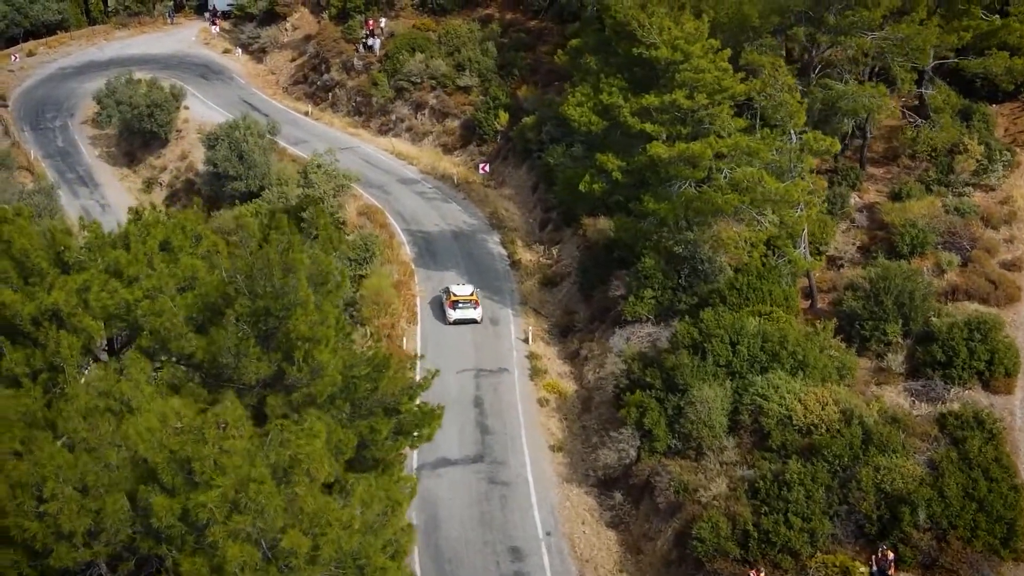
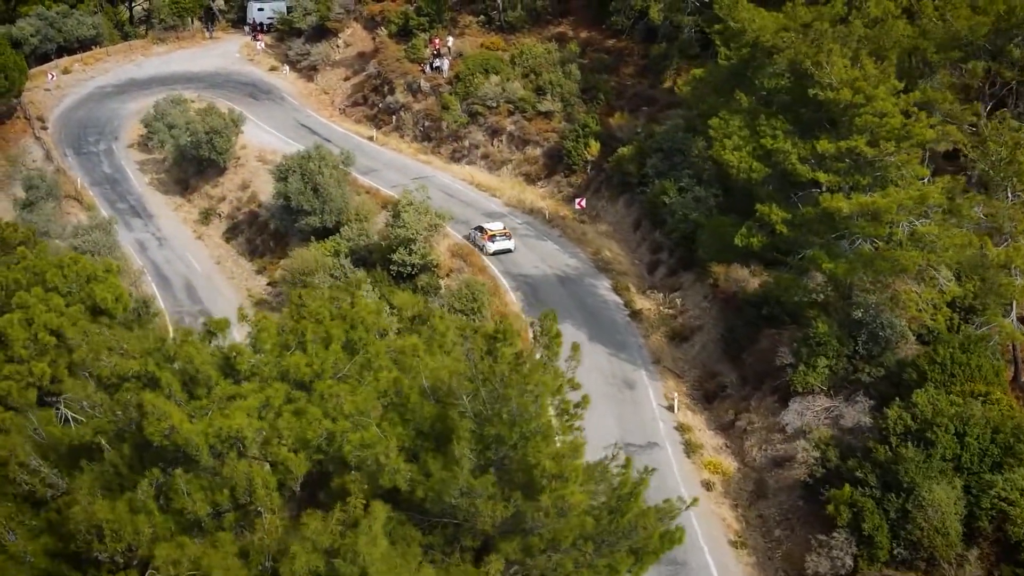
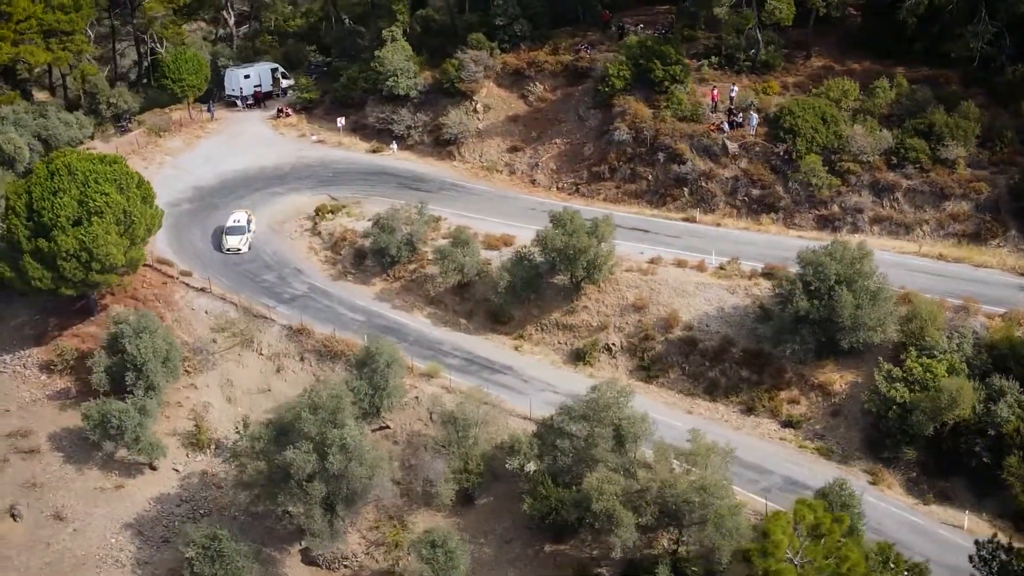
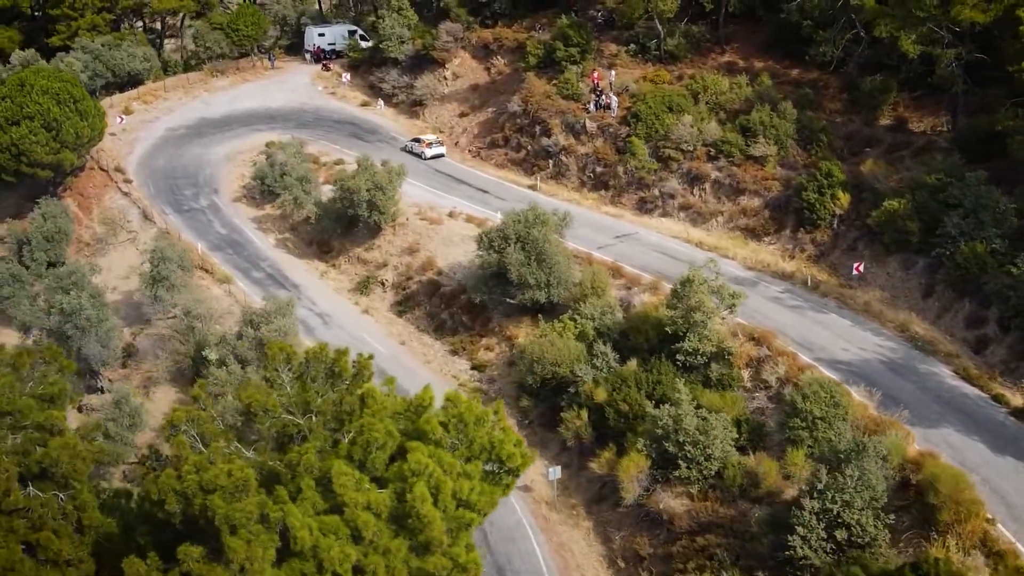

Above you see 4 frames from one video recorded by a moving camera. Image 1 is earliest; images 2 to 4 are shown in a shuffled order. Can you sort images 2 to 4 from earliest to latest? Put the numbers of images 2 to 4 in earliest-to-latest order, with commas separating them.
2, 4, 3
